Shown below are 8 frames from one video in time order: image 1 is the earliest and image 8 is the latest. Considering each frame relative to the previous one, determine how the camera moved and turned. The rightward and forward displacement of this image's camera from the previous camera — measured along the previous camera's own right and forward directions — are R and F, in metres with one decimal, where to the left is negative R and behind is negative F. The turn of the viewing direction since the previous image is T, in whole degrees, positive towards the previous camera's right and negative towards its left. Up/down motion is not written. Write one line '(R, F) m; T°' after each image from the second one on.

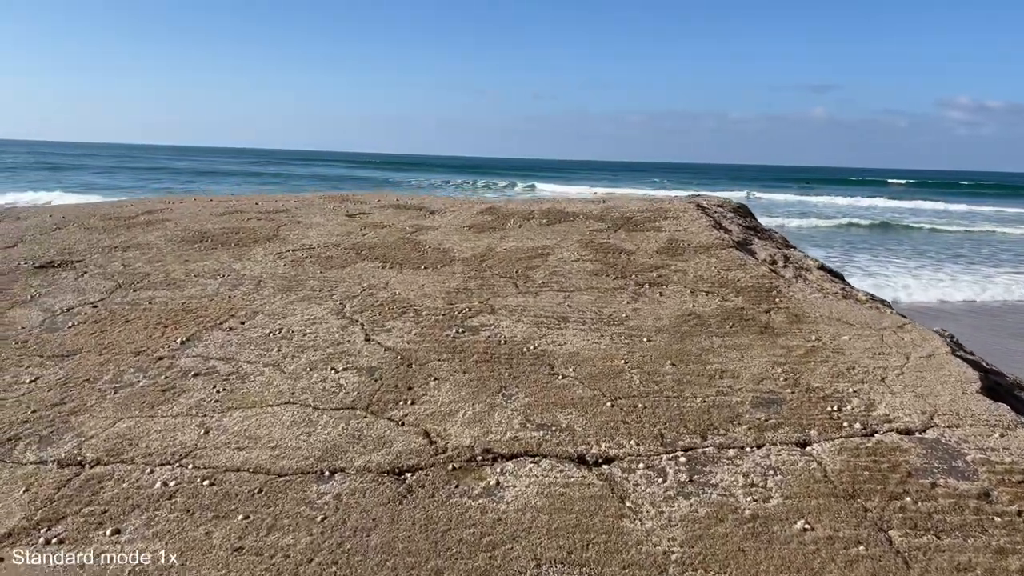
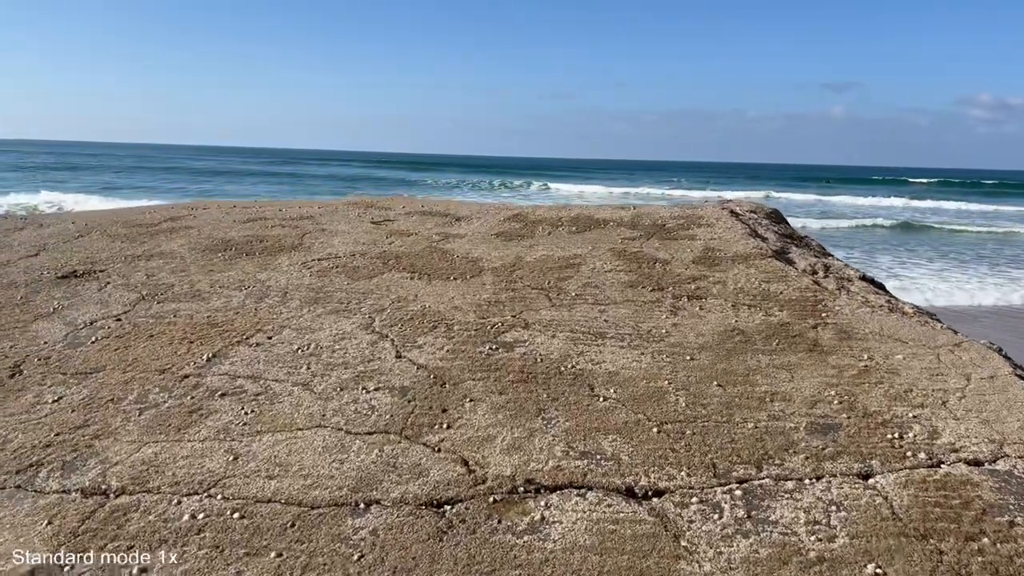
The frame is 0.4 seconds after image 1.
(-0.1, +0.2) m; -1°
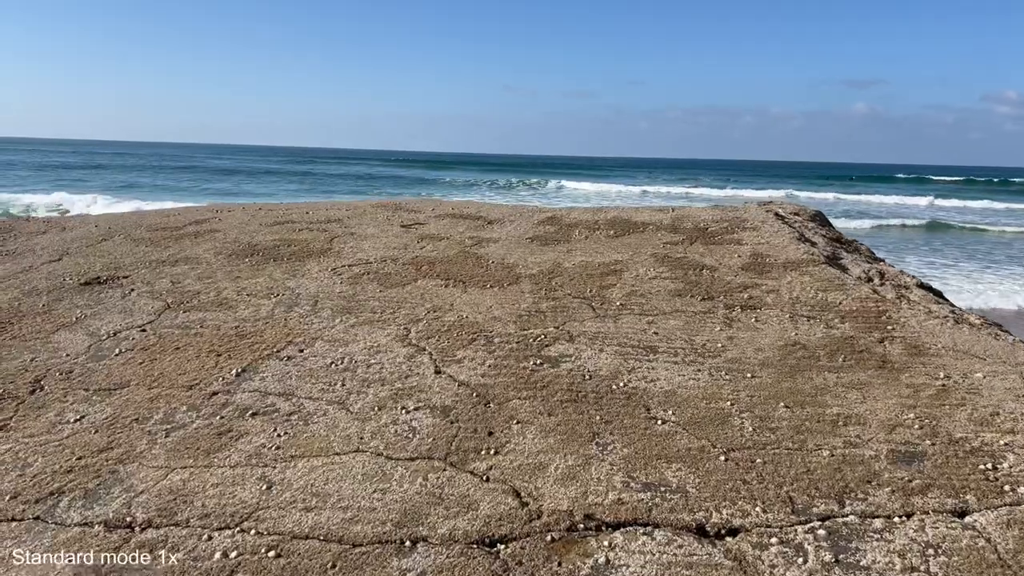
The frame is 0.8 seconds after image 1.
(-0.2, +0.3) m; -1°
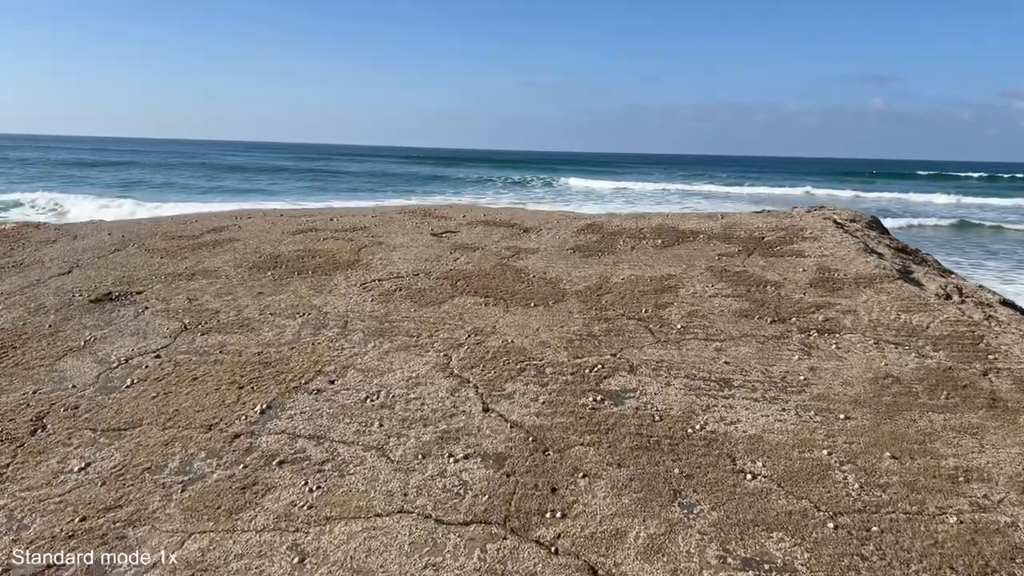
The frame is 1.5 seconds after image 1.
(-0.2, +0.5) m; -1°
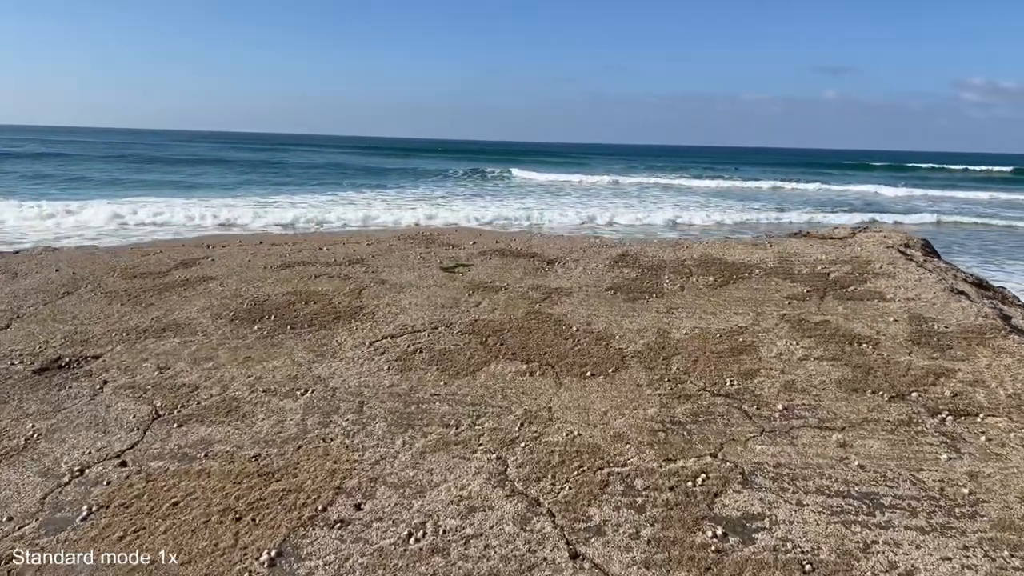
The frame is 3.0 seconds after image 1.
(-0.5, +1.1) m; +3°
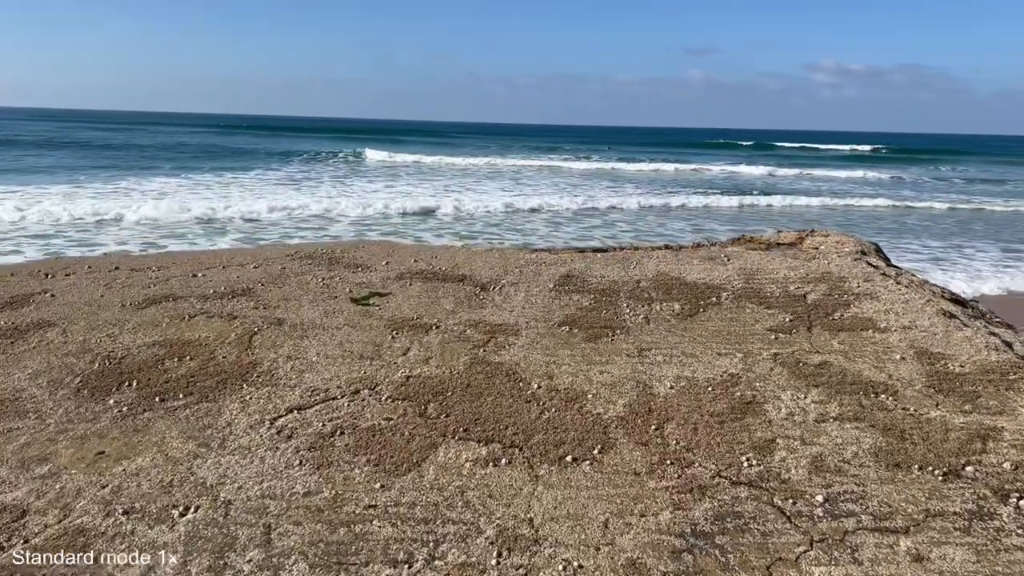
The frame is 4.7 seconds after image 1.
(-0.3, +1.2) m; +8°
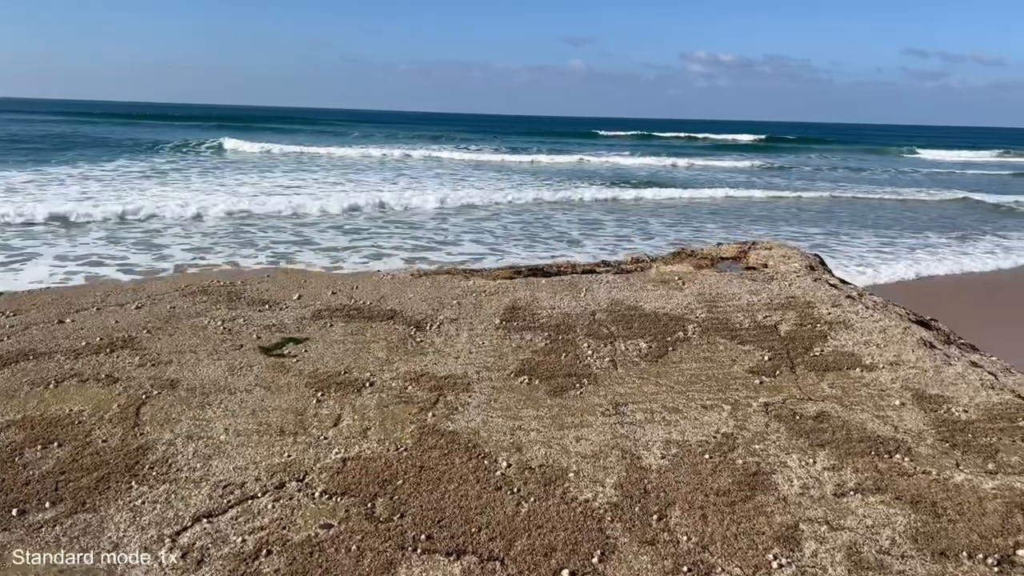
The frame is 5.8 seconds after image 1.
(-0.3, +0.8) m; +8°
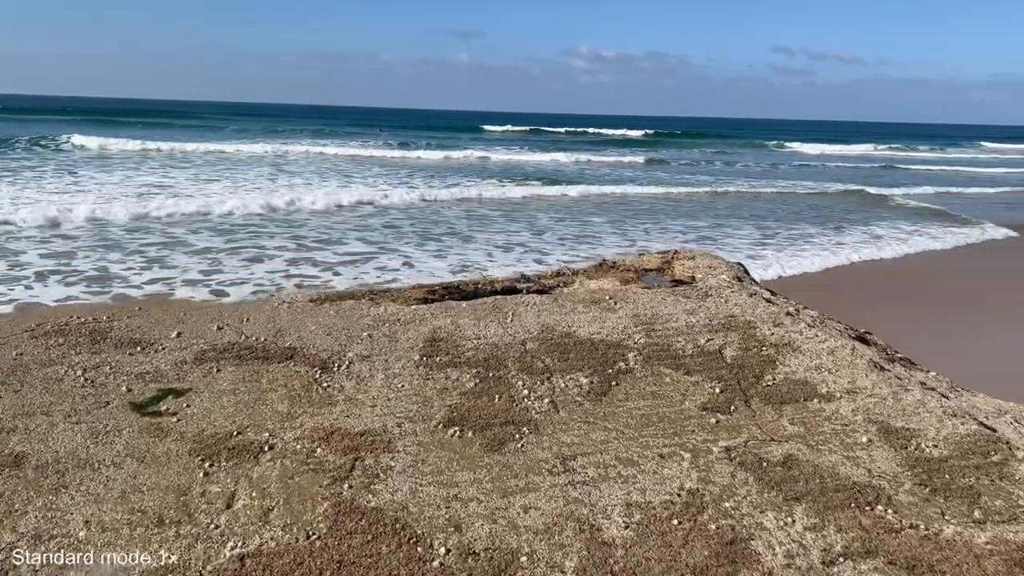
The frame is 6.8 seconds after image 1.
(-0.1, +0.6) m; +8°
